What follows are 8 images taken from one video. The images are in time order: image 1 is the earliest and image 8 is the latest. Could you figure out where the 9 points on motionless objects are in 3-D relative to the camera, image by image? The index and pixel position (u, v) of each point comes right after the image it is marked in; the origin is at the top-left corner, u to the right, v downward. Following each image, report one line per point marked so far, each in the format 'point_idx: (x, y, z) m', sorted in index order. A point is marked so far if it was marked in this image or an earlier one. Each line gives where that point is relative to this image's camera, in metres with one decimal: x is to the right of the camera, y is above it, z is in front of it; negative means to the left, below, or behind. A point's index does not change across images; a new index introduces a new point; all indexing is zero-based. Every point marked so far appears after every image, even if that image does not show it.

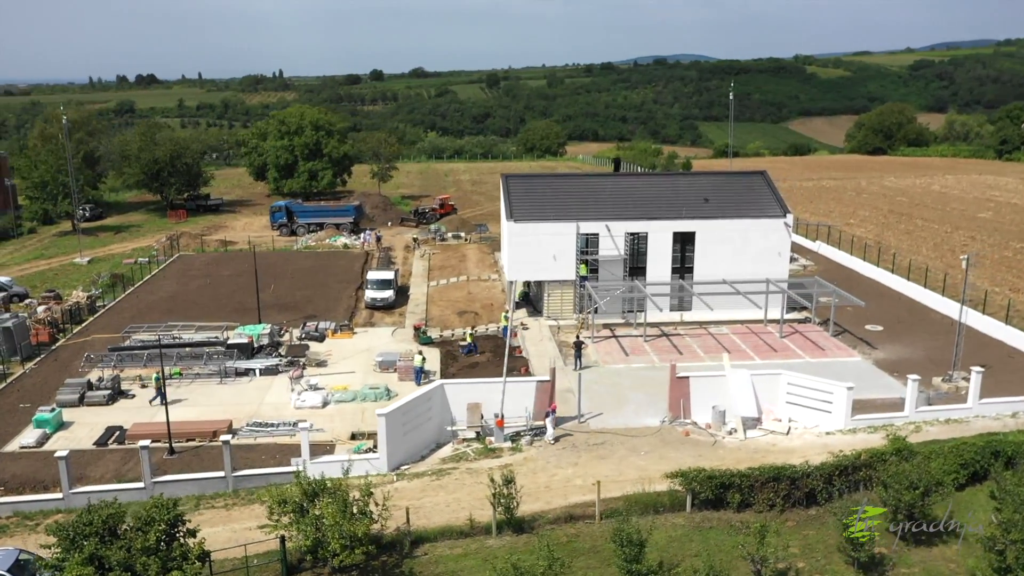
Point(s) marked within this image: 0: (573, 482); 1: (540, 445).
0: (+1.3, -4.1, +17.8) m
1: (+0.6, -3.7, +19.7) m
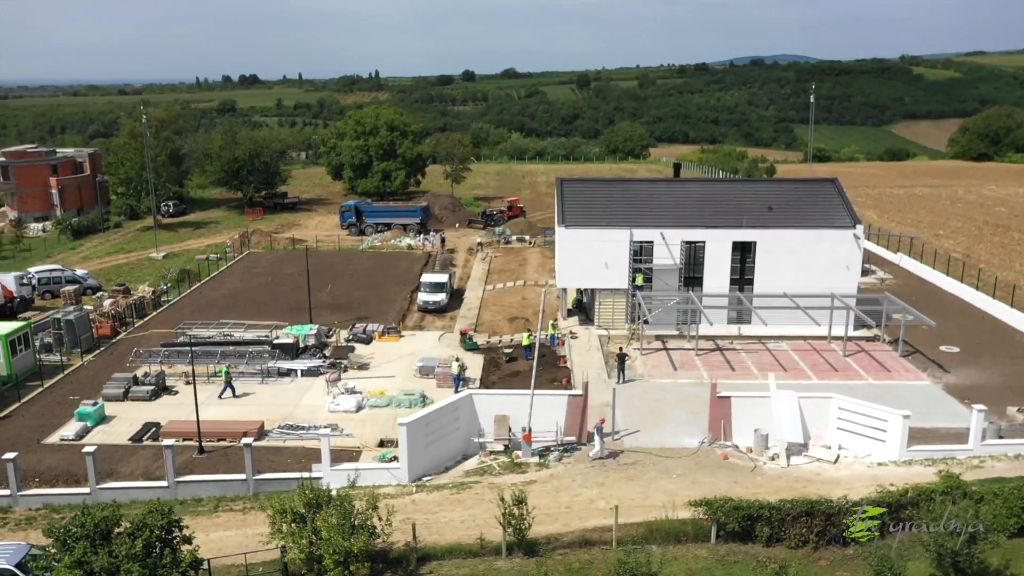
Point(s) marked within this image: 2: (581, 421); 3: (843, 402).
0: (+1.7, -4.3, +17.0) m
1: (+1.2, -3.9, +19.0) m
2: (+1.6, -3.1, +19.8) m
3: (+7.5, -2.6, +19.3) m
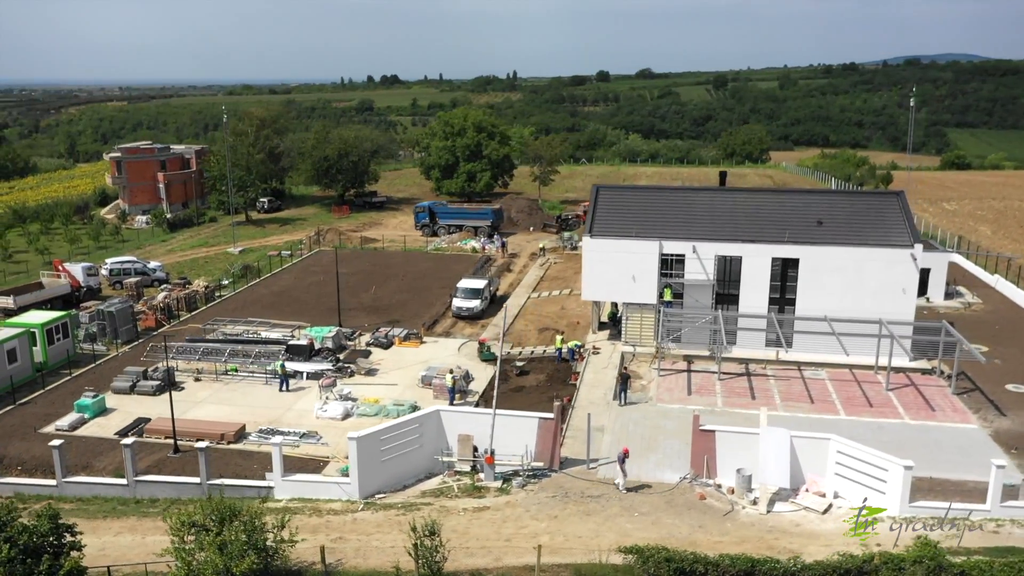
0: (+0.5, -4.7, +15.8) m
1: (+0.3, -4.3, +17.9) m
2: (+0.9, -3.5, +18.5) m
3: (+6.7, -3.2, +17.2) m
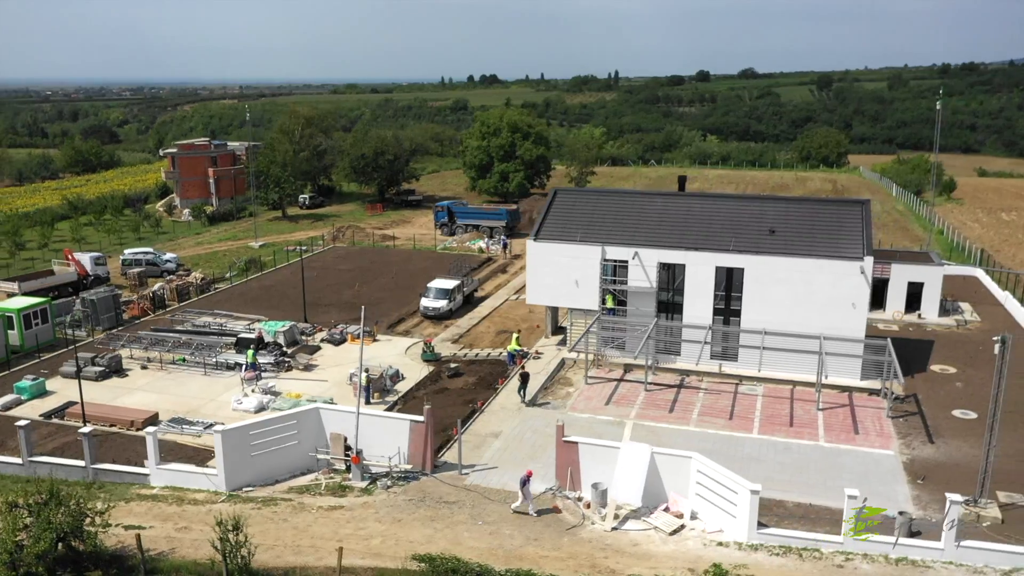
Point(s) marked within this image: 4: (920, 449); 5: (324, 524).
0: (-2.7, -4.7, +15.8) m
1: (-2.6, -4.3, +17.9) m
2: (-1.9, -3.5, +18.5) m
3: (+3.7, -3.4, +16.5) m
4: (+9.5, -3.8, +19.8) m
5: (-3.7, -4.6, +16.7) m
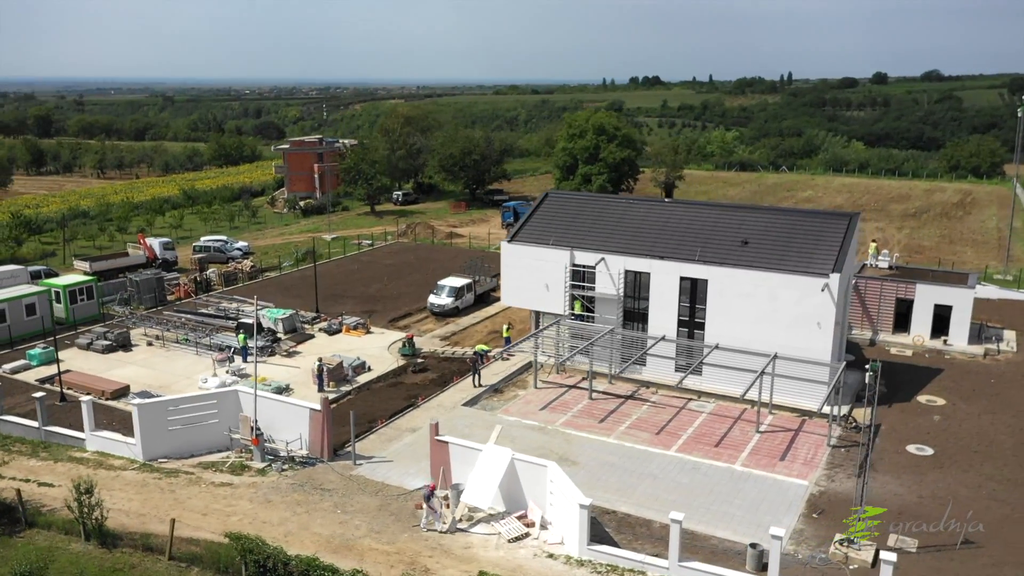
0: (-5.7, -4.5, +16.8) m
1: (-5.1, -4.1, +18.8) m
2: (-4.3, -3.4, +19.3) m
3: (+0.8, -3.5, +16.2) m
4: (+7.1, -4.2, +18.4) m
5: (-6.4, -4.4, +17.9) m
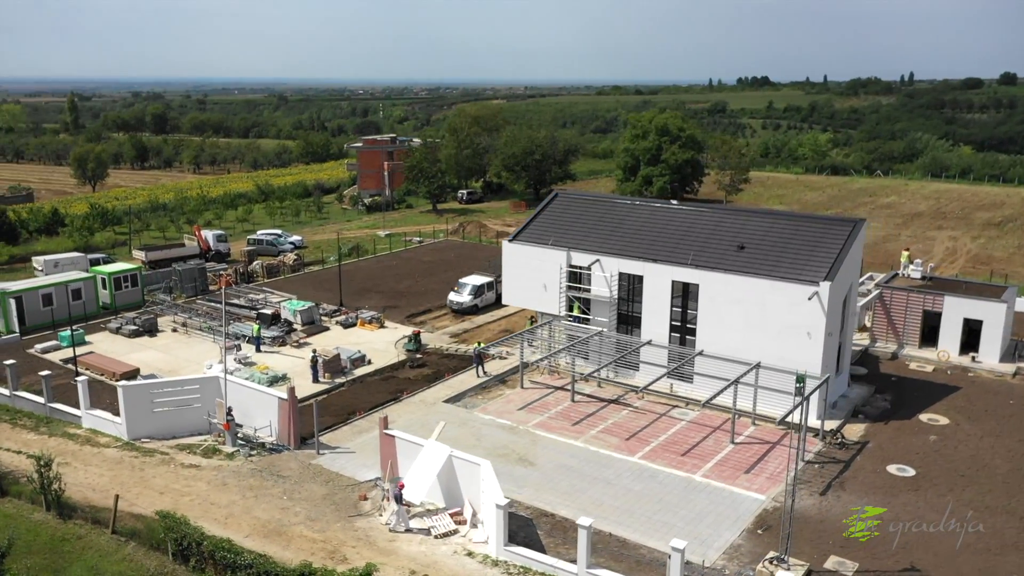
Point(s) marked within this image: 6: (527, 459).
0: (-6.9, -4.3, +17.6) m
1: (-6.1, -3.9, +19.5) m
2: (-5.2, -3.2, +19.8) m
3: (-0.5, -3.5, +16.2) m
4: (+6.0, -4.4, +17.6) m
5: (-7.5, -4.2, +18.7) m
6: (+0.3, -3.9, +19.4) m
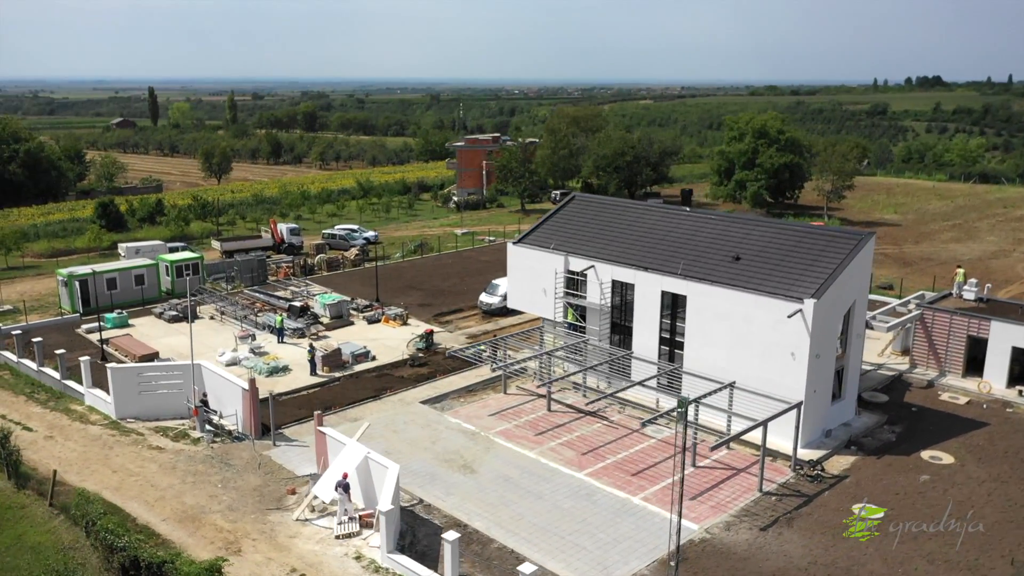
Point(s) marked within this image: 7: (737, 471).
0: (-8.4, -4.1, +18.4) m
1: (-7.2, -3.7, +20.2) m
2: (-6.3, -3.1, +20.4) m
3: (-2.3, -3.5, +16.0) m
4: (+4.3, -4.7, +16.3) m
5: (-8.8, -3.9, +19.7) m
6: (-0.9, -4.0, +19.0) m
7: (+5.0, -4.0, +18.8) m
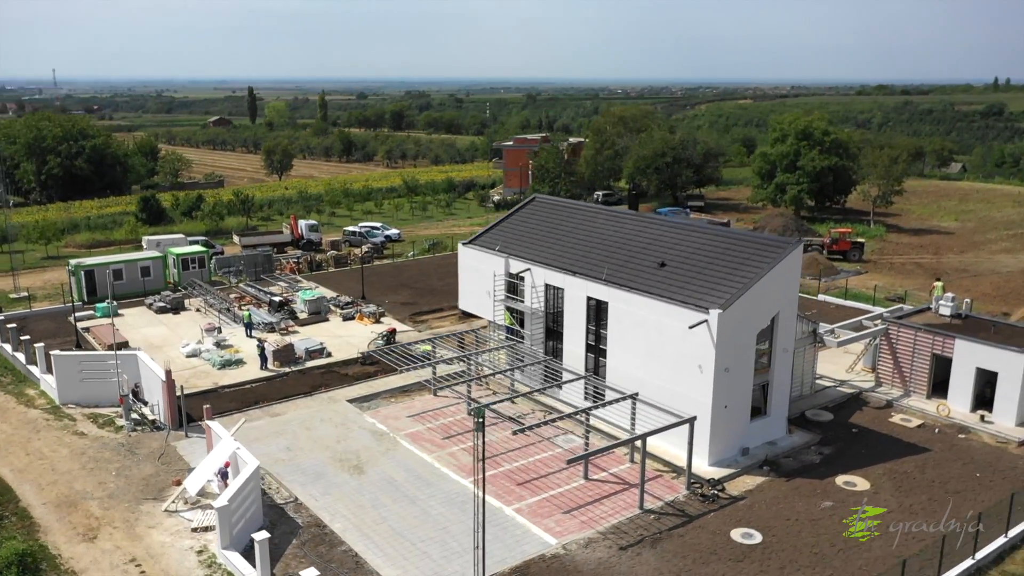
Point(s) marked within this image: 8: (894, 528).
0: (-10.8, -3.9, +19.2) m
1: (-9.5, -3.6, +20.8) m
2: (-8.5, -2.9, +20.9) m
3: (-5.0, -3.5, +16.1) m
4: (+1.5, -4.8, +15.6) m
5: (-11.1, -3.7, +20.5) m
6: (-3.4, -4.0, +19.0) m
7: (+2.5, -4.2, +18.0) m
8: (+7.3, -4.6, +16.3) m
